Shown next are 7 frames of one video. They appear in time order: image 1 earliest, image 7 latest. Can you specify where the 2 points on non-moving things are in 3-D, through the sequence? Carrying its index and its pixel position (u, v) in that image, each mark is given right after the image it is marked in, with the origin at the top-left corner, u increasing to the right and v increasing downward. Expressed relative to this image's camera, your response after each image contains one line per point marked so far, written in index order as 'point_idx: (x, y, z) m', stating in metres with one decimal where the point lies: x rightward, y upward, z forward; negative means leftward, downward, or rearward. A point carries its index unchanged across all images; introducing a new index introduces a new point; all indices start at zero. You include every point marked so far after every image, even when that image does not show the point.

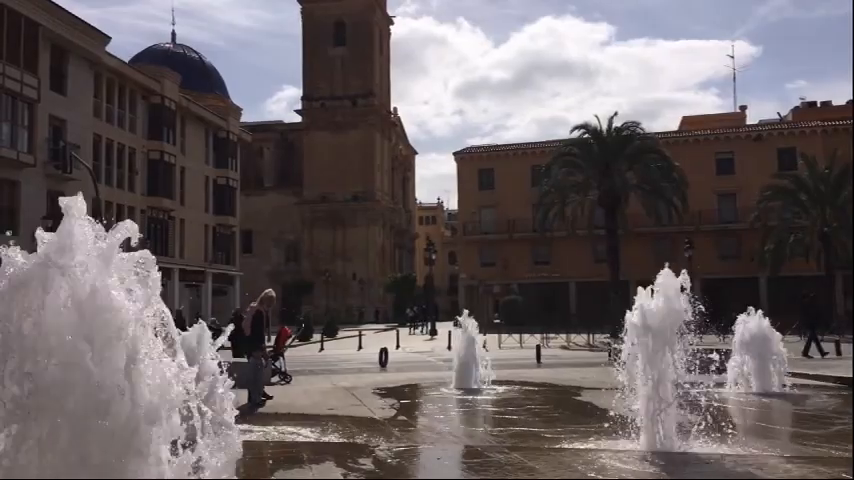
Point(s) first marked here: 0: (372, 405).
0: (-0.6, -2.1, +11.1) m
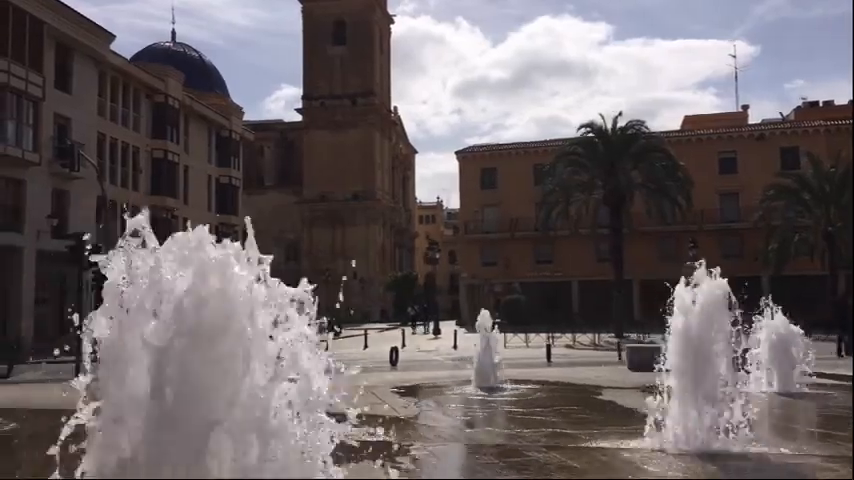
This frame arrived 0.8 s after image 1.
0: (-0.4, -2.1, +11.0) m
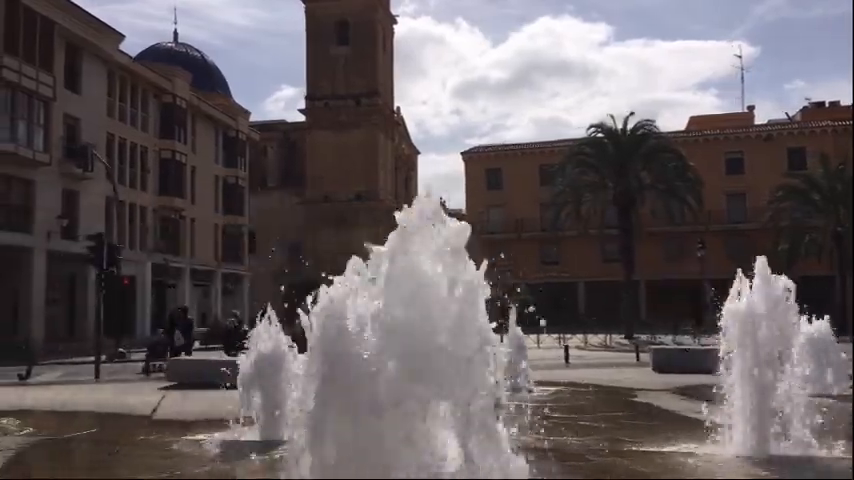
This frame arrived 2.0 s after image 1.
0: (+0.1, -2.1, +10.9) m
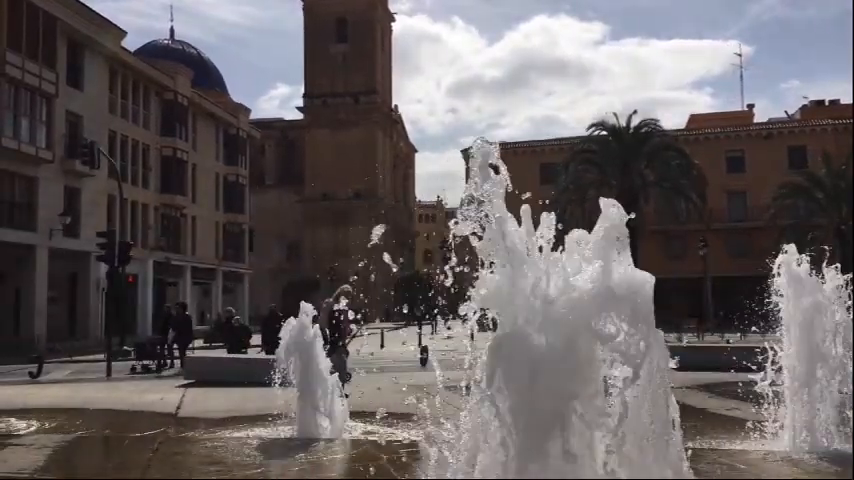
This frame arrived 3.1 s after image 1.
0: (+0.4, -2.0, +10.8) m
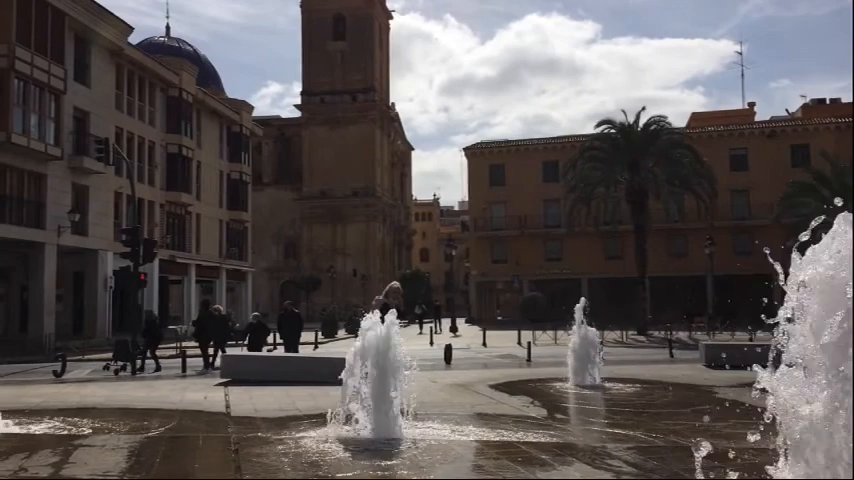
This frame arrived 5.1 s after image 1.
0: (+1.0, -2.0, +10.7) m
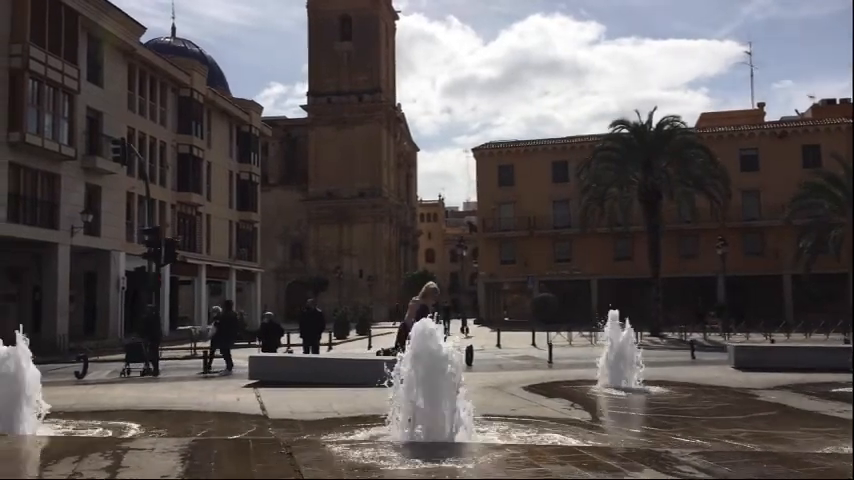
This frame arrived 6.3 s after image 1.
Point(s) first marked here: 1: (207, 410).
0: (+1.4, -2.0, +10.5) m
1: (-2.6, -2.0, +10.4) m
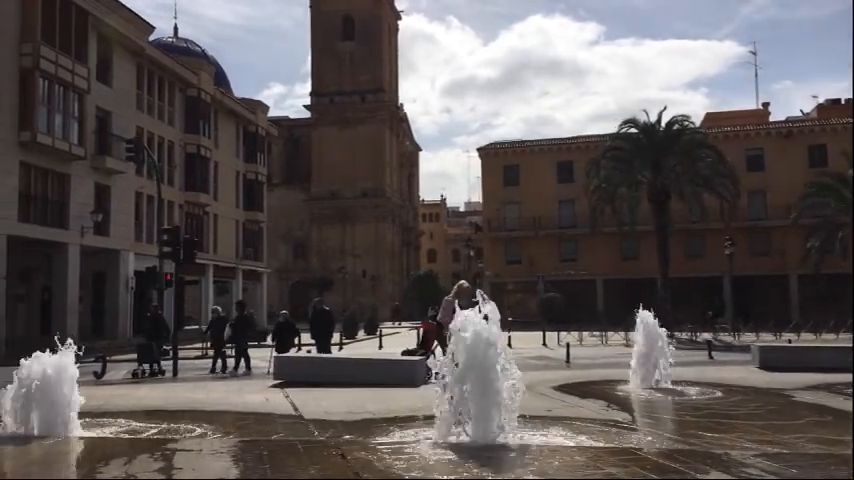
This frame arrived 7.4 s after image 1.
0: (+1.8, -2.0, +10.4) m
1: (-2.2, -2.0, +10.3) m
